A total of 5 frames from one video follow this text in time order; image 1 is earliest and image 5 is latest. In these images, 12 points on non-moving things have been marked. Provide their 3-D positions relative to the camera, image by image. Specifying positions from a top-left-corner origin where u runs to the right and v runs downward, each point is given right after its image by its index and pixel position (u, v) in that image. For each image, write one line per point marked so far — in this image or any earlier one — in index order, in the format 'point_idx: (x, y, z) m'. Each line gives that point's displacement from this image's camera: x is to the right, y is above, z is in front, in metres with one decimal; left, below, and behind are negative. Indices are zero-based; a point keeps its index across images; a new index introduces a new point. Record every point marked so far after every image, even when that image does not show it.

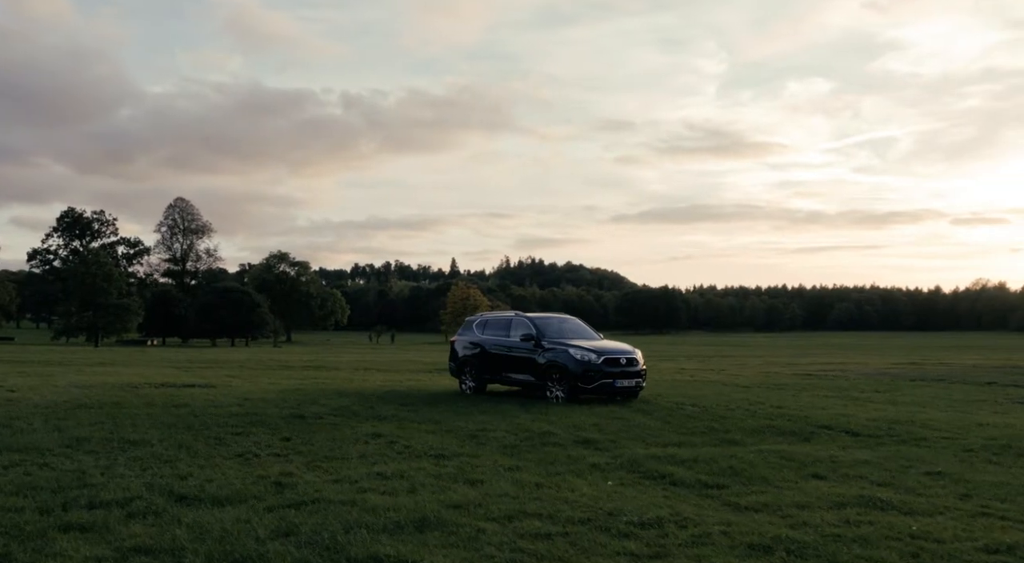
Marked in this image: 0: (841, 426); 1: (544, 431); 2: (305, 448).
0: (+5.5, -2.4, +14.5) m
1: (+0.5, -2.2, +12.6) m
2: (-2.5, -2.0, +10.7) m
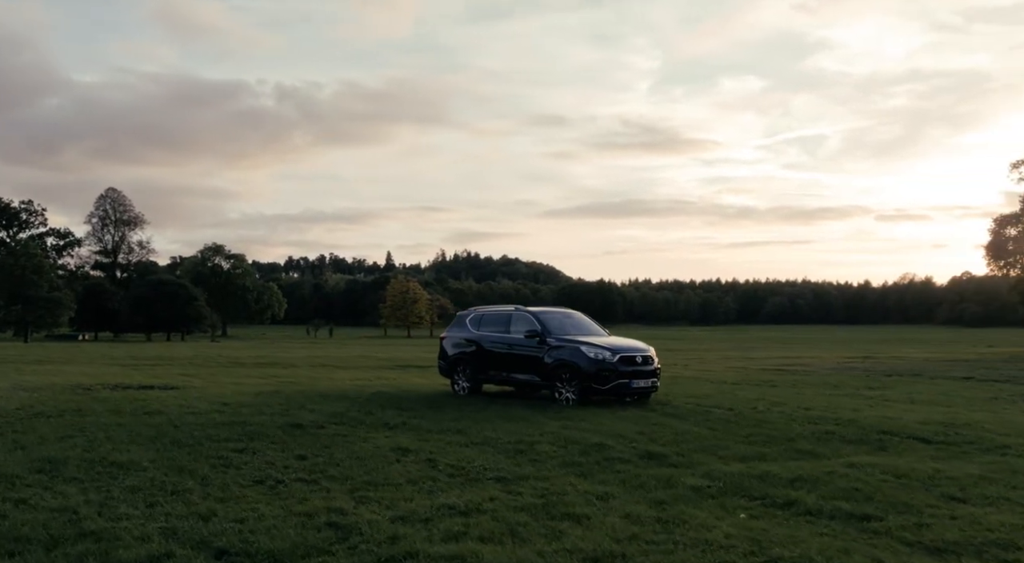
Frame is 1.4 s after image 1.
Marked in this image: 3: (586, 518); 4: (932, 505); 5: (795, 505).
0: (+5.9, -2.3, +13.2) m
1: (+1.1, -2.0, +11.0) m
2: (-1.8, -1.9, +8.9) m
3: (+0.6, -1.8, +6.7) m
4: (+3.6, -1.9, +7.6) m
5: (+2.4, -1.9, +7.4) m
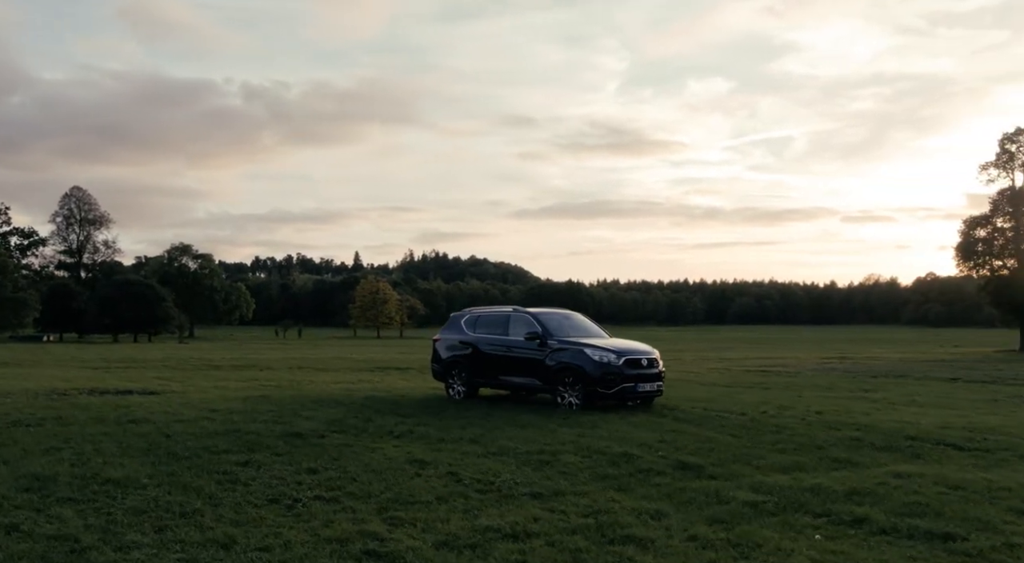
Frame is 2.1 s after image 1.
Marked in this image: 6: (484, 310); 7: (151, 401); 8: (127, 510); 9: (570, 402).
0: (+6.1, -2.3, +12.8) m
1: (+1.3, -2.0, +10.4) m
2: (-1.5, -1.9, +8.2) m
3: (+0.9, -1.8, +6.0) m
4: (+4.0, -1.9, +7.1) m
5: (+2.7, -1.9, +6.8) m
6: (-0.6, -0.6, +19.6) m
7: (-7.4, -2.4, +17.9) m
8: (-3.0, -1.8, +6.9) m
9: (+1.1, -2.3, +17.1) m
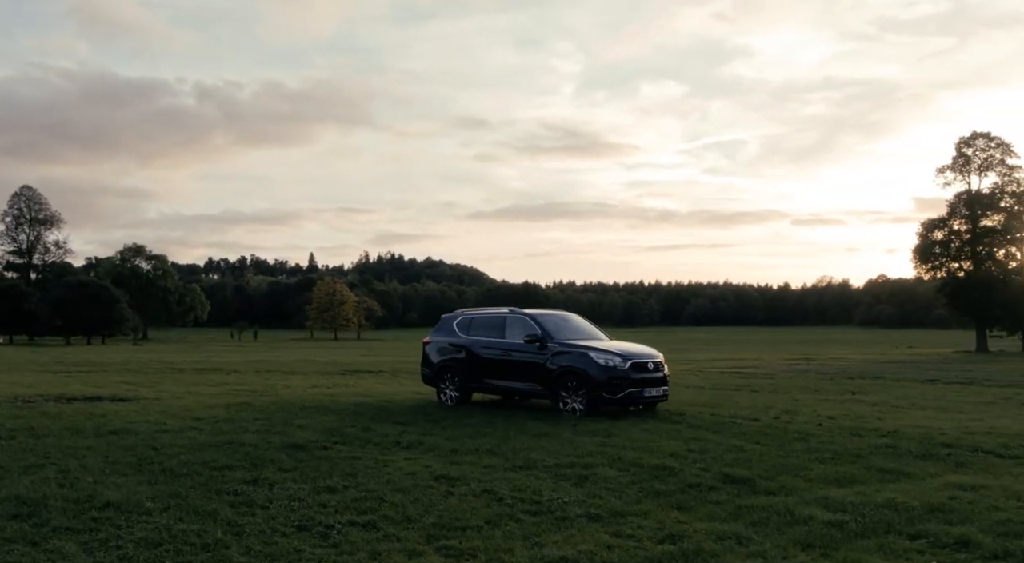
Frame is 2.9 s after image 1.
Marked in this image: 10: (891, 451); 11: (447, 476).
0: (+6.3, -2.3, +12.3) m
1: (+1.6, -2.0, +9.6) m
2: (-1.1, -1.9, +7.3) m
3: (+1.5, -1.8, +5.3) m
4: (+4.5, -1.9, +6.5) m
5: (+3.2, -1.9, +6.1) m
6: (-0.7, -0.6, +18.8) m
7: (-7.4, -2.4, +16.7) m
8: (-2.6, -1.8, +6.0) m
9: (+1.1, -2.3, +16.3) m
10: (+4.9, -2.2, +11.4) m
11: (-0.7, -2.0, +9.0) m
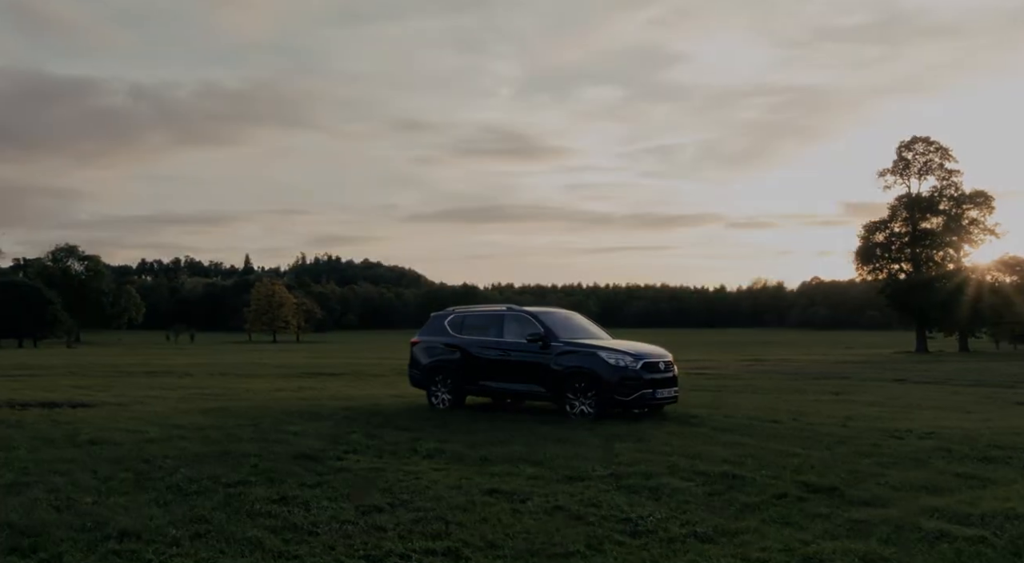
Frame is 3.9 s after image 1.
0: (+6.6, -2.2, +11.7) m
1: (+2.1, -1.9, +8.8) m
2: (-0.4, -1.8, +6.3) m
3: (+2.2, -1.7, +4.4) m
4: (+5.2, -1.8, +5.8) m
5: (+3.9, -1.8, +5.4) m
6: (-0.8, -0.6, +17.7) m
7: (-7.3, -2.4, +15.3) m
8: (-1.8, -1.7, +4.8) m
9: (+1.2, -2.3, +15.4) m
10: (+5.3, -2.1, +10.8) m
11: (-0.1, -1.9, +8.0) m
